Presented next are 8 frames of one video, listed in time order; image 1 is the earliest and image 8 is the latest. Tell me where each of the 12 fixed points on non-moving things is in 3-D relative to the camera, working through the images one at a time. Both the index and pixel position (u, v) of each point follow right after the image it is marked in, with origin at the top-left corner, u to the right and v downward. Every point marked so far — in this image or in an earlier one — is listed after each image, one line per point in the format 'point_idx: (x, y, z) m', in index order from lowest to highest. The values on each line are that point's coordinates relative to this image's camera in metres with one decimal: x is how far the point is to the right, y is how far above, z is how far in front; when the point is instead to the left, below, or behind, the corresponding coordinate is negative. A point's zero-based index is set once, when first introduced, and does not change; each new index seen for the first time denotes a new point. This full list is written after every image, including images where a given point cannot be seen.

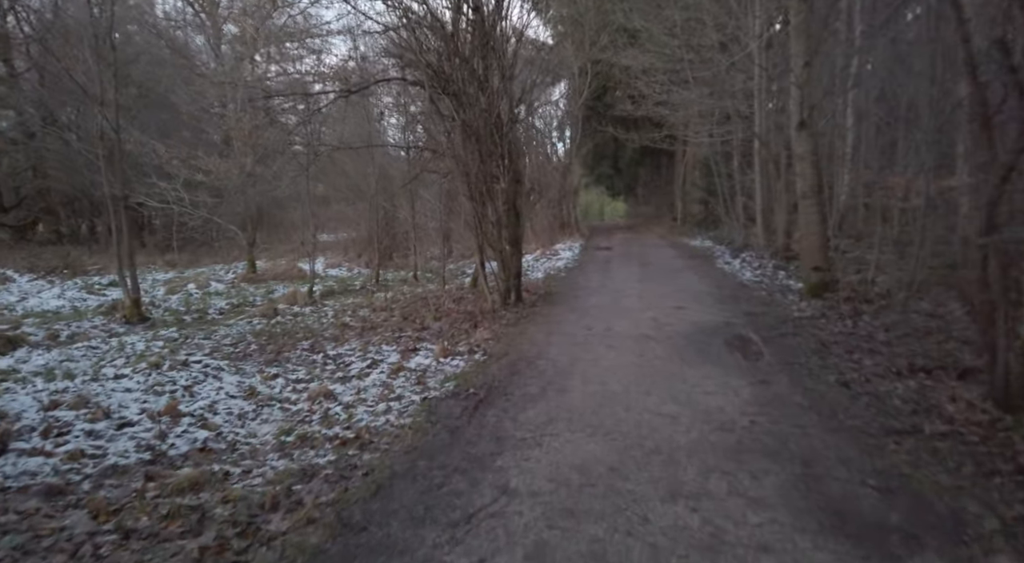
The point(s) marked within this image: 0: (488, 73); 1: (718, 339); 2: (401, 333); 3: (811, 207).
0: (-0.4, +3.7, +10.8) m
1: (+2.9, -0.8, +8.7) m
2: (-1.7, -0.8, +9.5) m
3: (+5.2, +1.3, +10.5) m
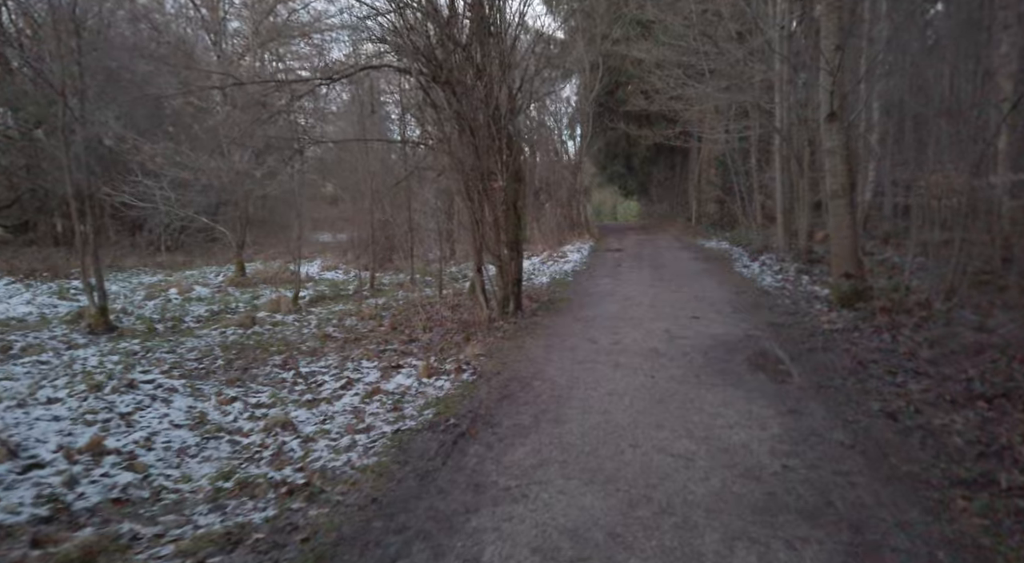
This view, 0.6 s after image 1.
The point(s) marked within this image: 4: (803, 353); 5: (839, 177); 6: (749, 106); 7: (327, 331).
0: (-0.4, +3.6, +9.9) m
1: (+2.9, -1.0, +7.7) m
2: (-1.8, -0.9, +8.6) m
3: (+5.1, +1.2, +9.4) m
4: (+3.7, -0.9, +7.8) m
5: (+5.1, +1.6, +9.4) m
6: (+7.6, +5.6, +19.6) m
7: (-2.9, -0.8, +9.5) m
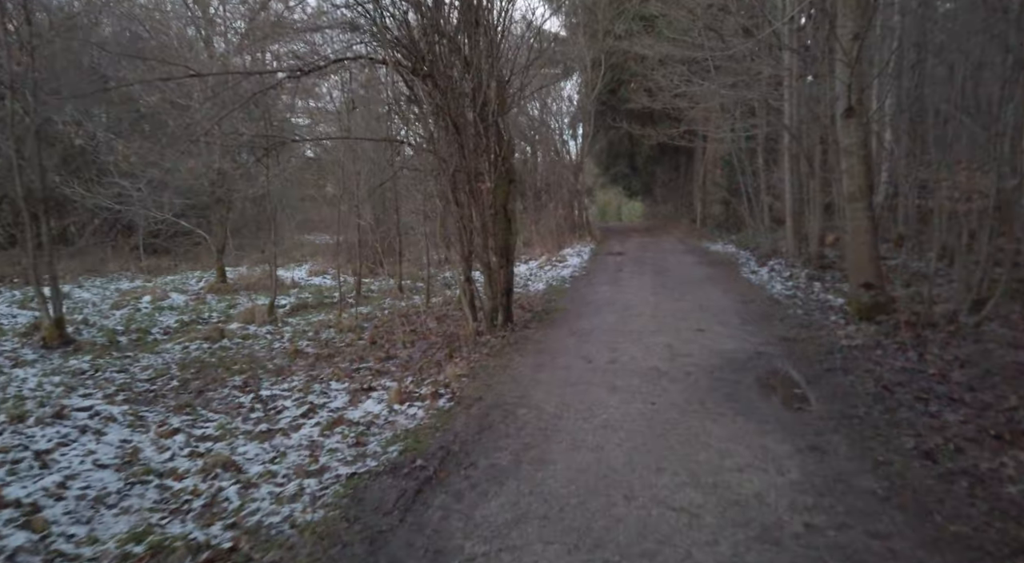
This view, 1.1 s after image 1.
0: (-0.6, +3.4, +9.1) m
1: (+2.7, -1.1, +7.0) m
2: (-1.9, -1.1, +7.8) m
3: (+5.0, +1.0, +8.7) m
4: (+3.6, -1.1, +7.0) m
5: (+4.9, +1.4, +8.6) m
6: (+7.6, +5.5, +18.8) m
7: (-3.1, -0.9, +8.8) m
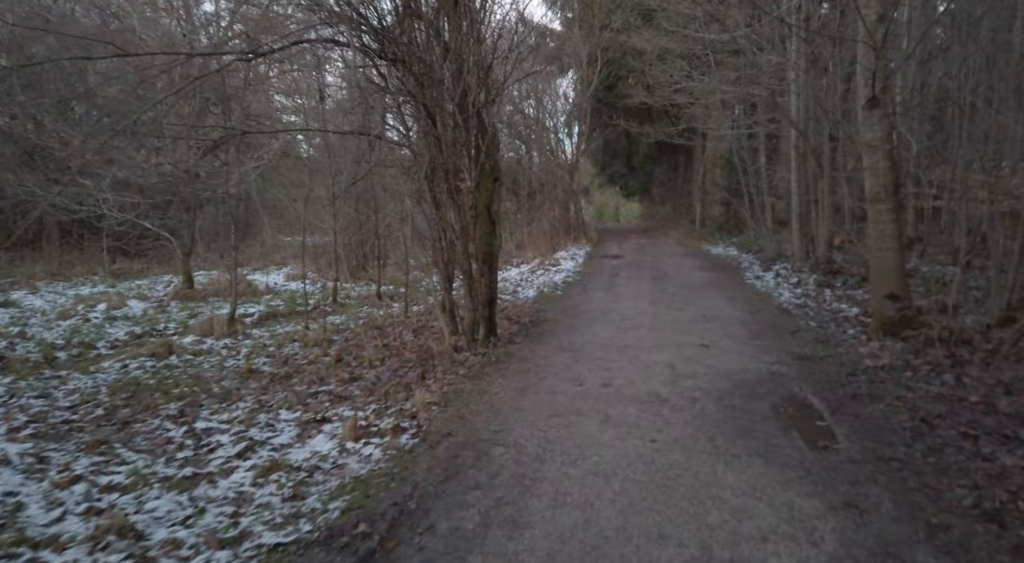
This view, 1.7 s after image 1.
0: (-0.8, +3.3, +8.2) m
1: (+2.5, -1.2, +6.0) m
2: (-2.2, -1.2, +6.9) m
3: (+4.7, +0.9, +7.7) m
4: (+3.3, -1.2, +6.1) m
5: (+4.7, +1.3, +7.7) m
6: (+7.3, +5.3, +17.9) m
7: (-3.3, -1.1, +7.8) m
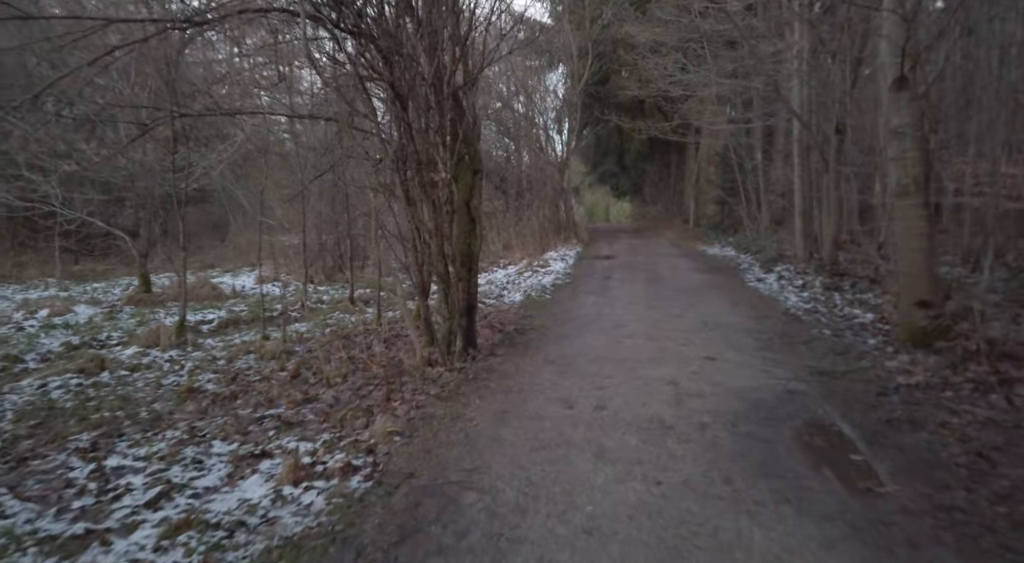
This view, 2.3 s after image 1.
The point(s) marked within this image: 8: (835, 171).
0: (-1.0, +3.2, +7.2) m
1: (+2.3, -1.3, +5.1) m
2: (-2.4, -1.3, +5.9) m
3: (+4.5, +0.8, +6.9) m
4: (+3.1, -1.3, +5.2) m
5: (+4.5, +1.3, +6.8) m
6: (+6.9, +5.3, +17.0) m
7: (-3.5, -1.1, +6.8) m
8: (+7.1, +2.4, +13.5) m
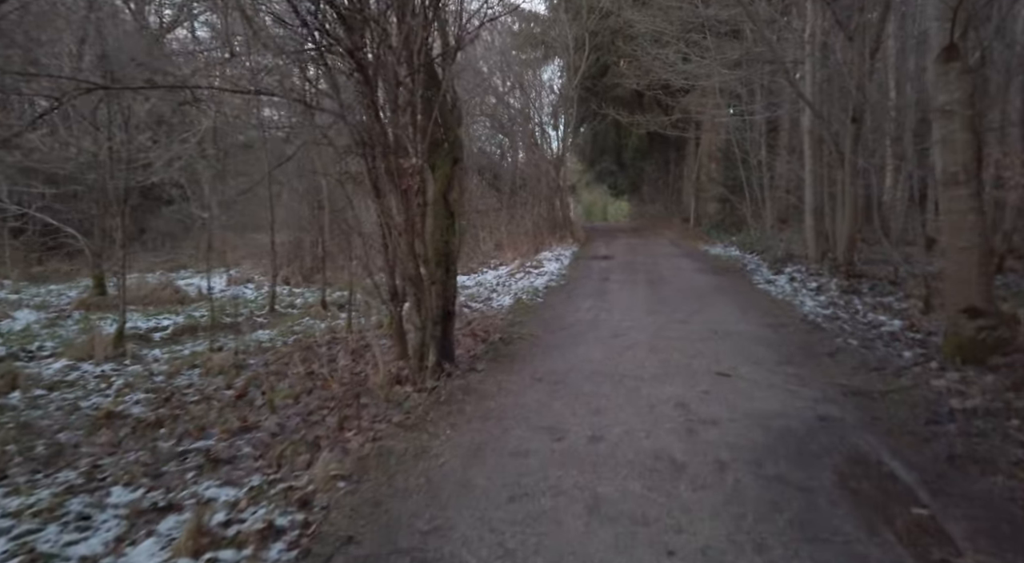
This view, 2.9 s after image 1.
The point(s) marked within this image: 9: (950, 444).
0: (-1.2, +3.2, +6.2) m
1: (+2.1, -1.3, +4.1) m
2: (-2.5, -1.3, +4.9) m
3: (+4.3, +0.8, +5.9) m
4: (+3.0, -1.3, +4.2) m
5: (+4.3, +1.2, +5.8) m
6: (+6.7, +5.3, +16.0) m
7: (-3.7, -1.2, +5.8) m
8: (+6.9, +2.4, +12.5) m
9: (+3.3, -1.2, +4.6) m
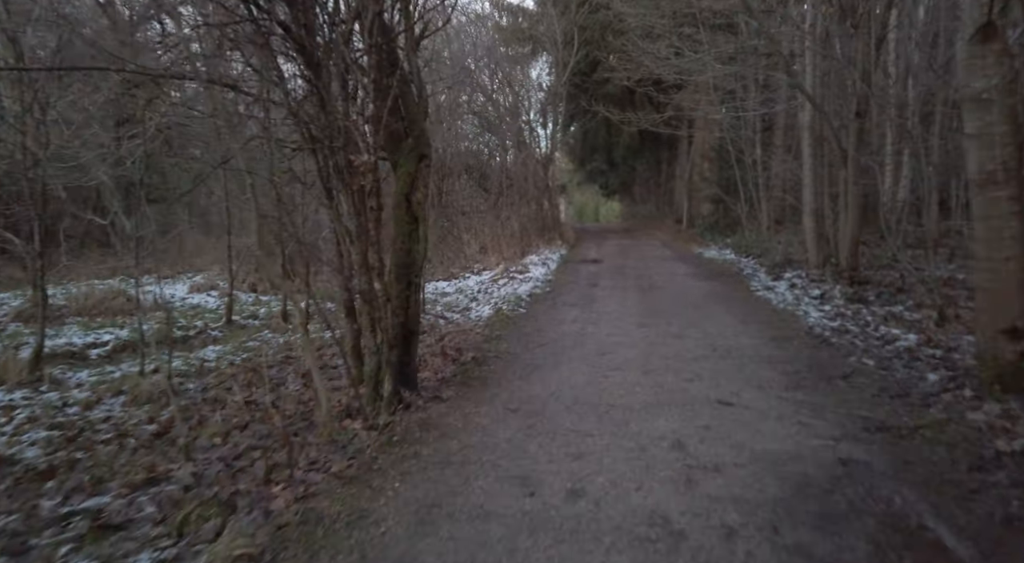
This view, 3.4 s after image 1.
0: (-1.5, +3.0, +5.3) m
1: (+1.9, -1.5, +3.3) m
2: (-2.8, -1.5, +4.0) m
3: (+4.1, +0.7, +5.1) m
4: (+2.7, -1.5, +3.4) m
5: (+4.0, +1.1, +5.0) m
6: (+6.3, +5.1, +15.3) m
7: (-4.0, -1.3, +4.9) m
8: (+6.6, +2.3, +11.7) m
9: (+3.1, -1.3, +3.8) m
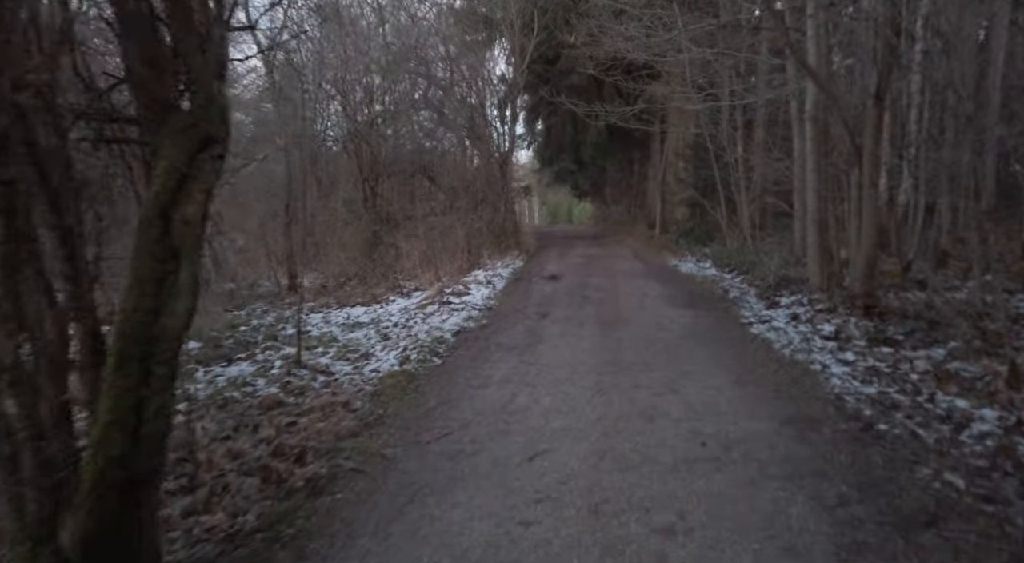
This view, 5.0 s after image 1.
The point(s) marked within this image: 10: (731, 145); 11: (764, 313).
0: (-2.3, +2.6, +2.5) m
1: (+1.1, -1.9, +0.6) m
2: (-3.6, -1.9, +1.1) m
3: (+3.2, +0.2, +2.5) m
4: (+1.9, -1.9, +0.7) m
5: (+3.1, +0.6, +2.4) m
6: (+5.0, +4.7, +12.8) m
7: (-4.8, -1.8, +2.0) m
8: (+5.4, +1.8, +9.2) m
9: (+2.3, -1.8, +1.2) m
10: (+6.1, +3.8, +16.9) m
11: (+4.1, -0.5, +9.8) m
